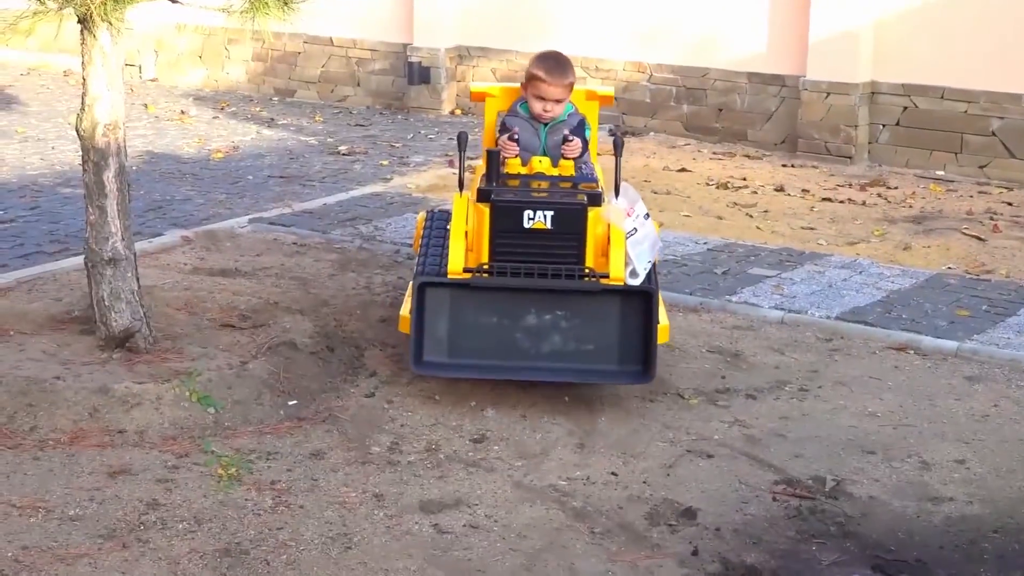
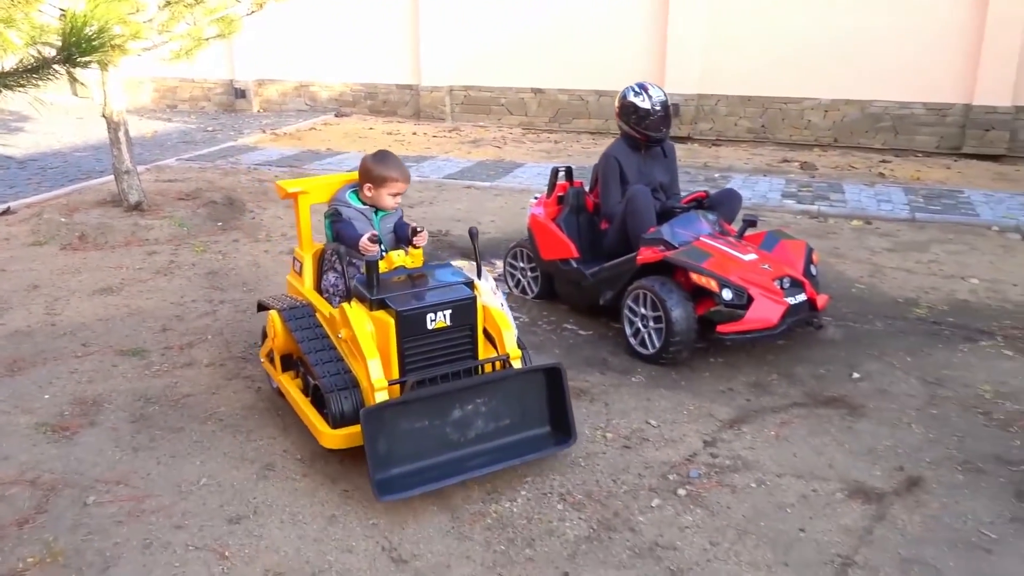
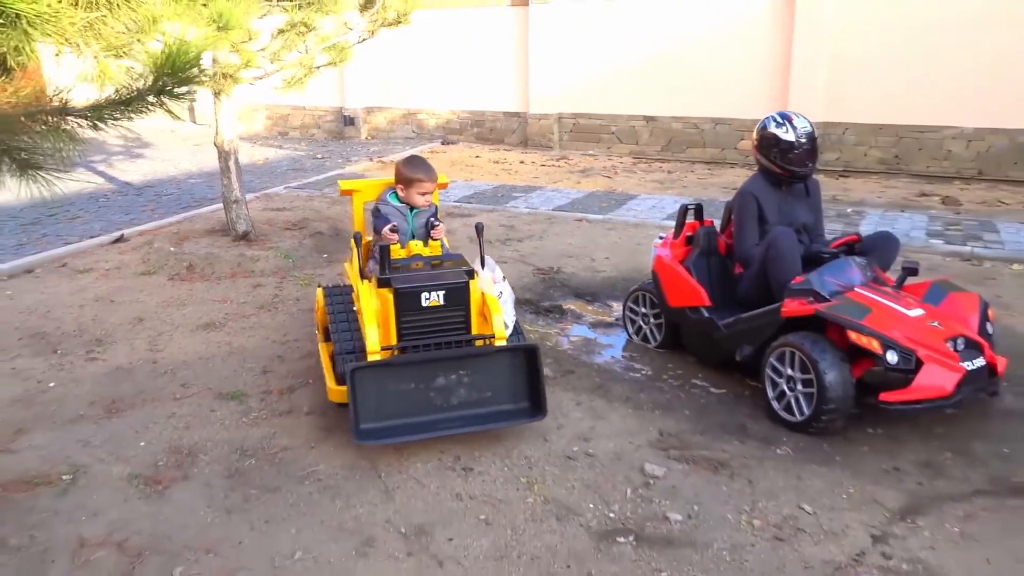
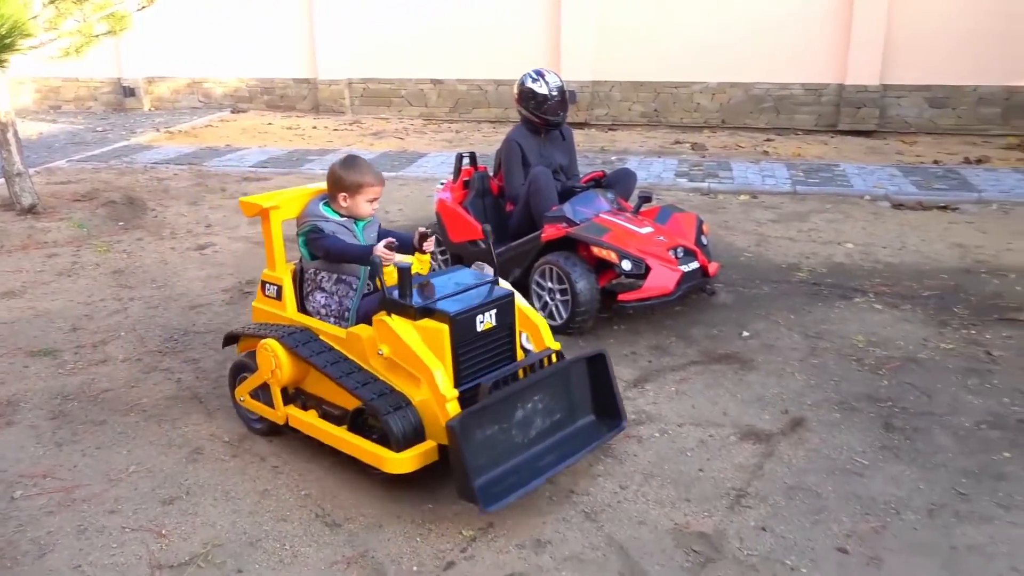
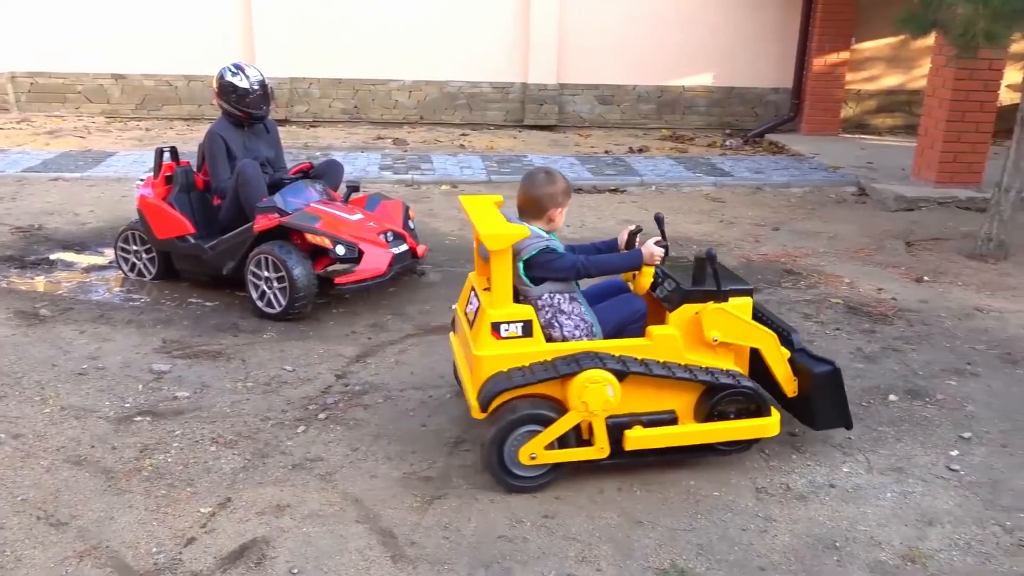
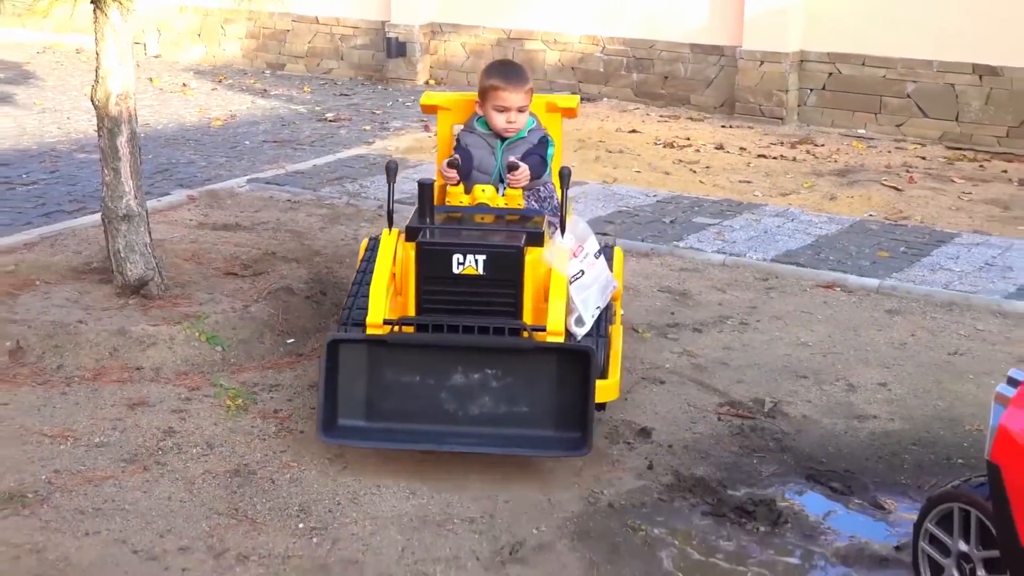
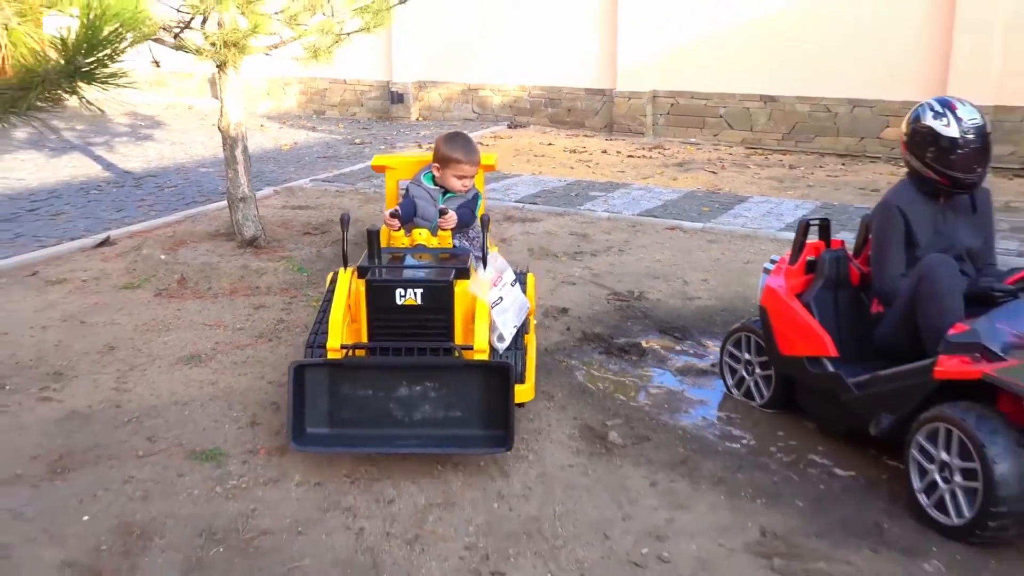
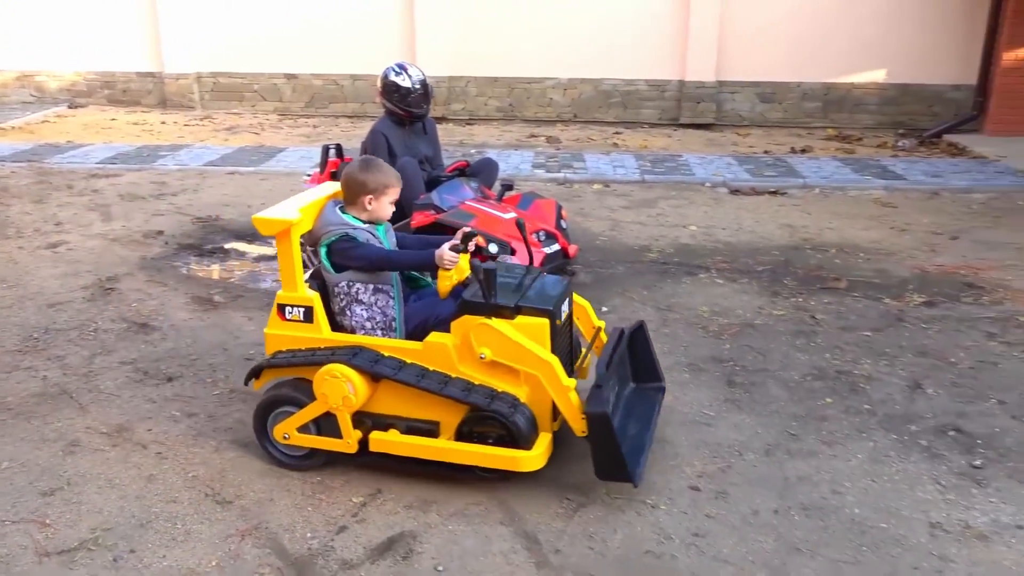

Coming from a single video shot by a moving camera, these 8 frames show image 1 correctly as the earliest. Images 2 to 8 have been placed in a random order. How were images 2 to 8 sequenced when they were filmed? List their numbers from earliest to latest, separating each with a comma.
6, 7, 3, 2, 4, 8, 5
